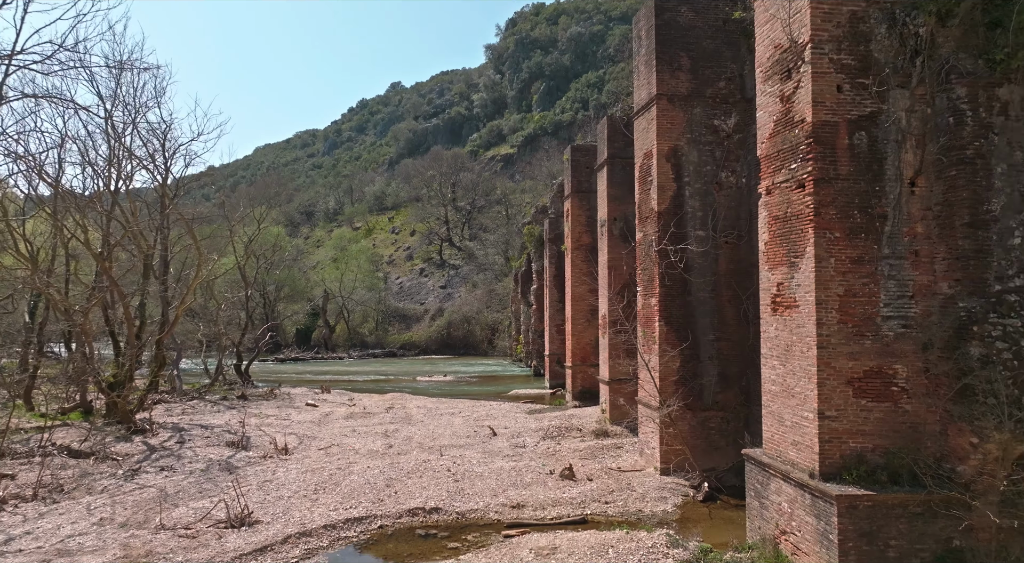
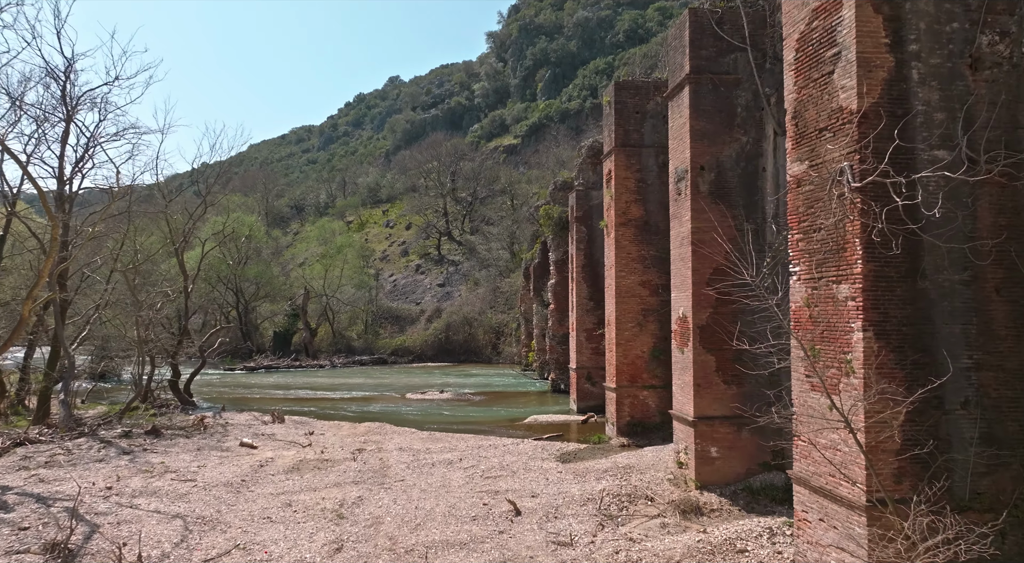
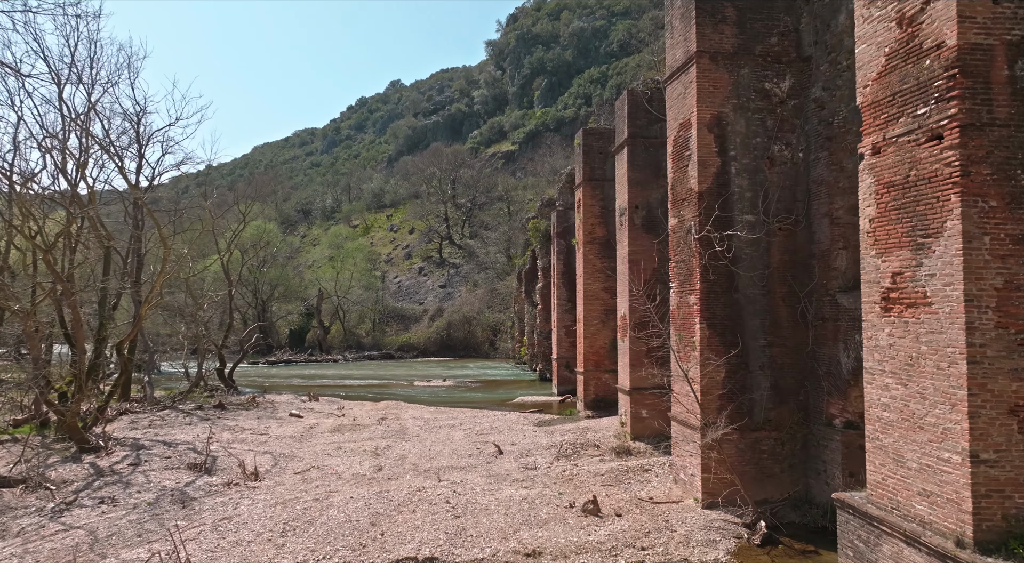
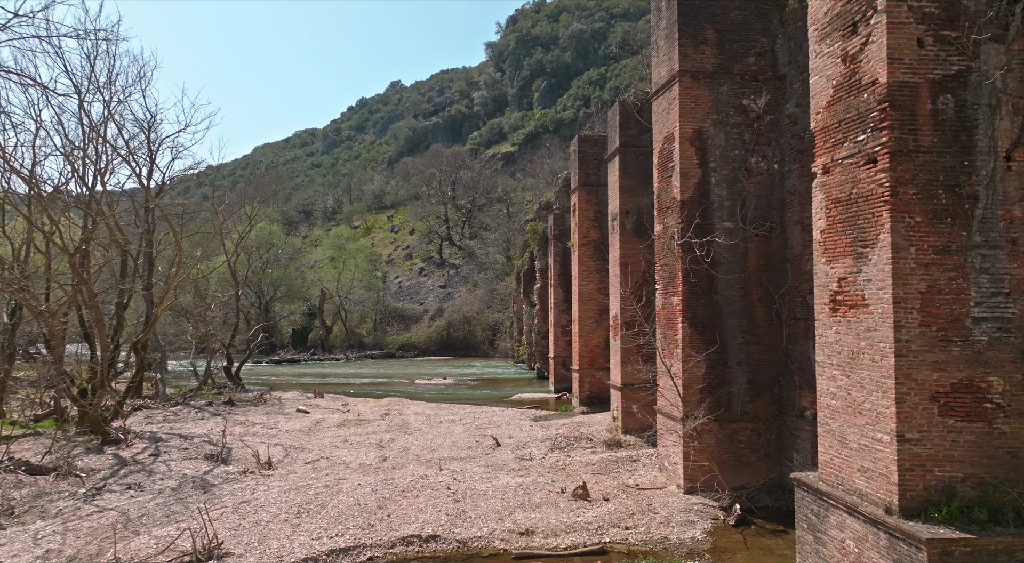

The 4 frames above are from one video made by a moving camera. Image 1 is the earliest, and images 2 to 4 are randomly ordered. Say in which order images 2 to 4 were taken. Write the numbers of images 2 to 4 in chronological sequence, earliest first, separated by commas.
4, 3, 2
